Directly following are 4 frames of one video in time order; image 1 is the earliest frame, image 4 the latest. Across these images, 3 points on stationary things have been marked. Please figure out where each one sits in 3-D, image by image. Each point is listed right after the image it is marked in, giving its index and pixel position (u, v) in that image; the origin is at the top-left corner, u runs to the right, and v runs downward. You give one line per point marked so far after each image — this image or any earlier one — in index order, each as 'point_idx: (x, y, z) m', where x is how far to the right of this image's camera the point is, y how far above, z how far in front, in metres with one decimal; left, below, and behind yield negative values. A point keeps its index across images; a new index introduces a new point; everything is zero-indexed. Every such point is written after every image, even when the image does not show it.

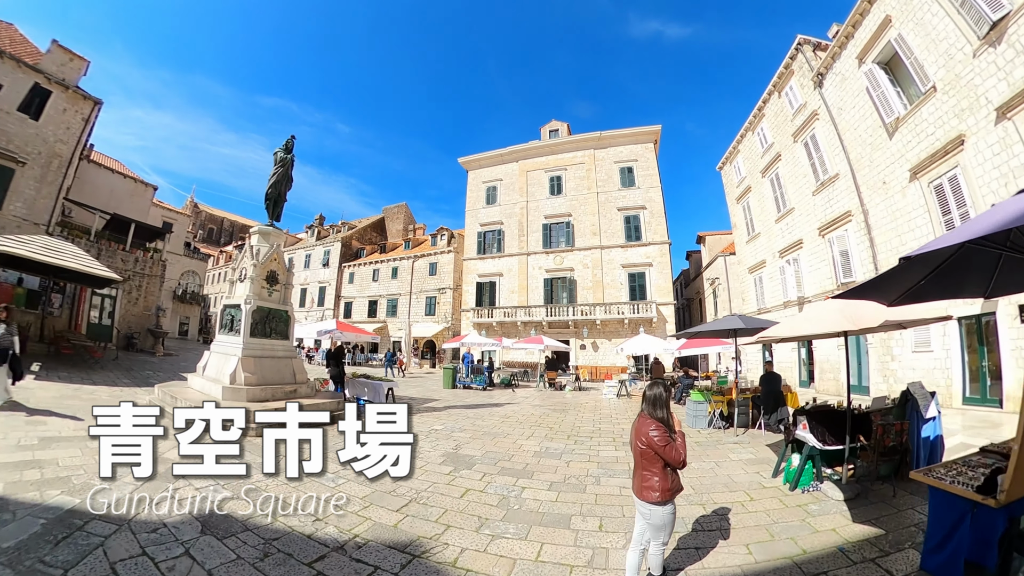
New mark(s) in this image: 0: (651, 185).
0: (+4.3, +3.2, +19.7) m
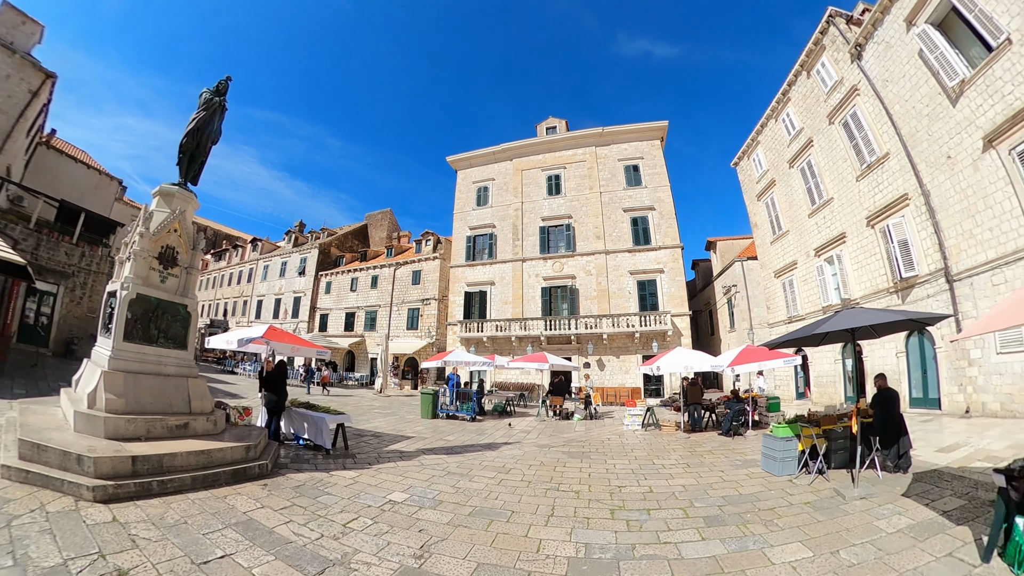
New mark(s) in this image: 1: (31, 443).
0: (+4.1, +2.9, +17.6) m
1: (-3.0, -1.0, +3.9) m
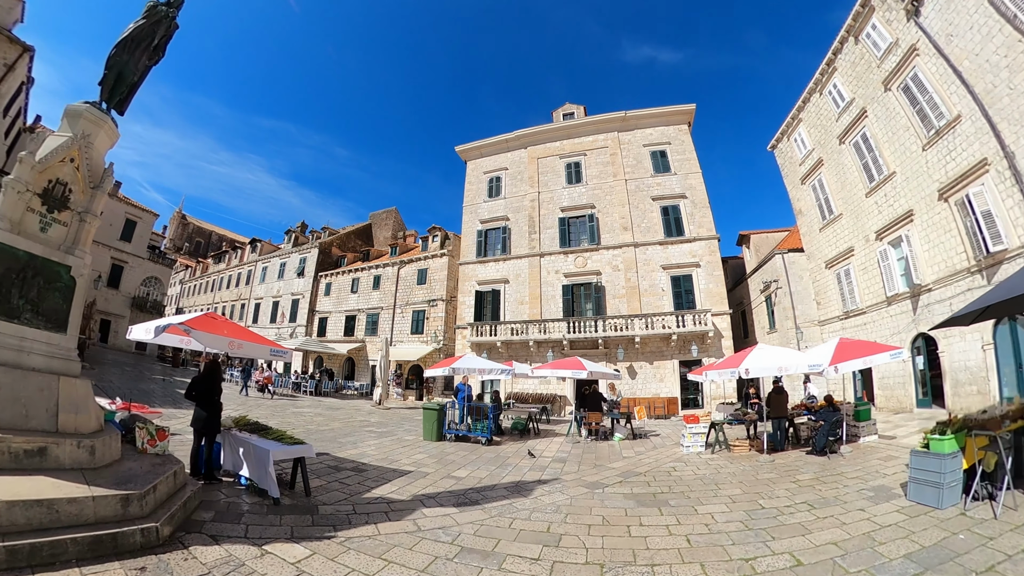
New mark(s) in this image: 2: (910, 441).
0: (+4.5, +3.0, +15.8) m
1: (-2.8, -0.8, +2.2) m
2: (+5.1, -2.0, +8.1) m
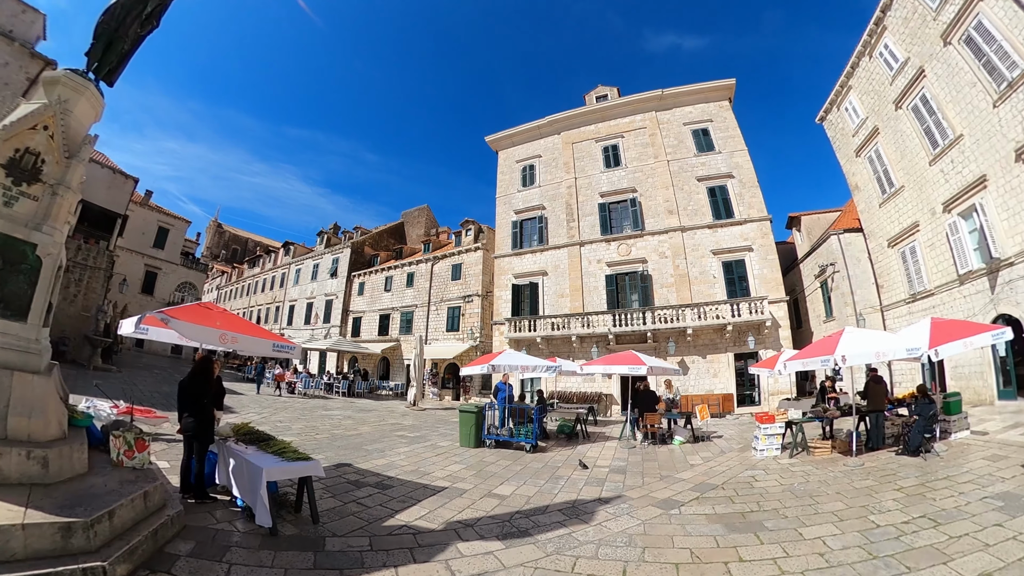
0: (+5.4, +3.3, +14.7) m
1: (-2.6, -0.8, +1.6) m
2: (+5.7, -1.7, +7.1) m
